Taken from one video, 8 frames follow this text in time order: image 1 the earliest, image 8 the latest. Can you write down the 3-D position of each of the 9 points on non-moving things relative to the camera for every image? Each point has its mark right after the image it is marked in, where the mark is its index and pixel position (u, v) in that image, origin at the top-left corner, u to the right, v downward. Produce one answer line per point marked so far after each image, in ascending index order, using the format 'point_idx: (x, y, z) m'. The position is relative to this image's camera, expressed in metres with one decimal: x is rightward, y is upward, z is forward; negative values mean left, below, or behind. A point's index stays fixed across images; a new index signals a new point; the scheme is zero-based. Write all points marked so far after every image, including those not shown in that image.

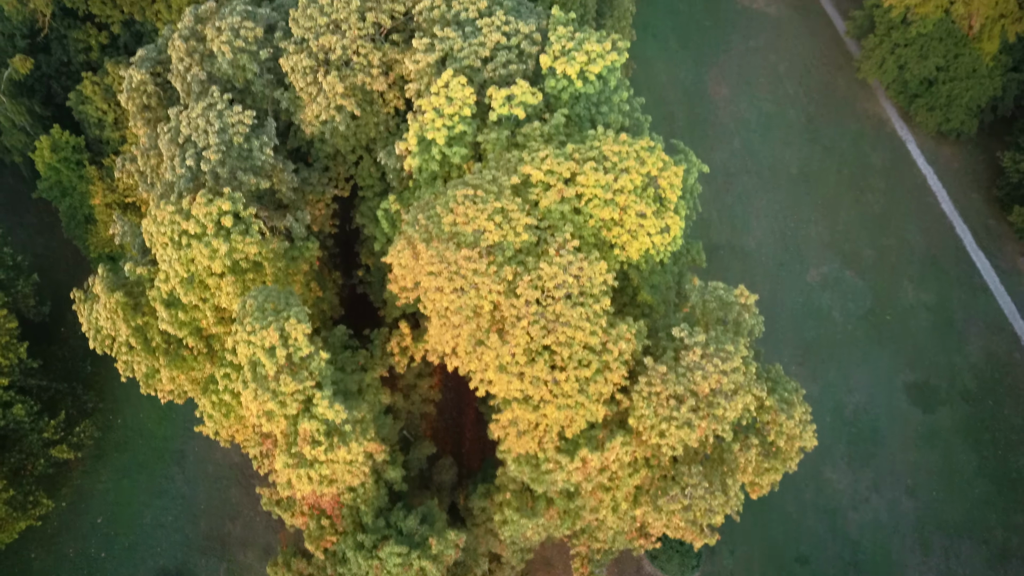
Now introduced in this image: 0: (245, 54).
0: (-7.3, +6.3, +16.9) m
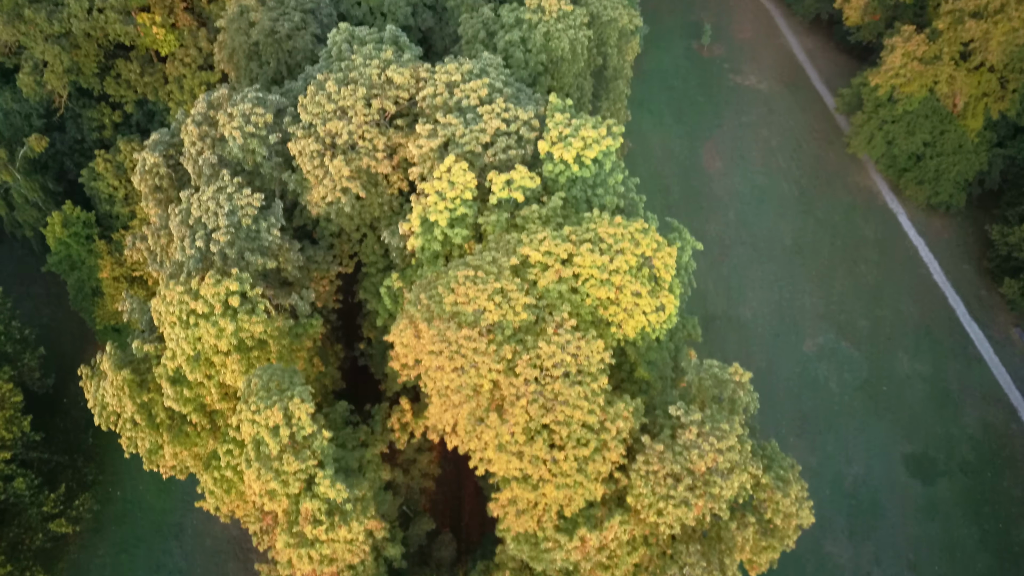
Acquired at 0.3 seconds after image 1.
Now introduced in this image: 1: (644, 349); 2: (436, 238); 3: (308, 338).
0: (-7.3, +4.2, +17.8) m
1: (+3.6, -1.6, +16.9) m
2: (-2.1, +1.4, +17.1) m
3: (-5.7, -1.4, +17.5) m
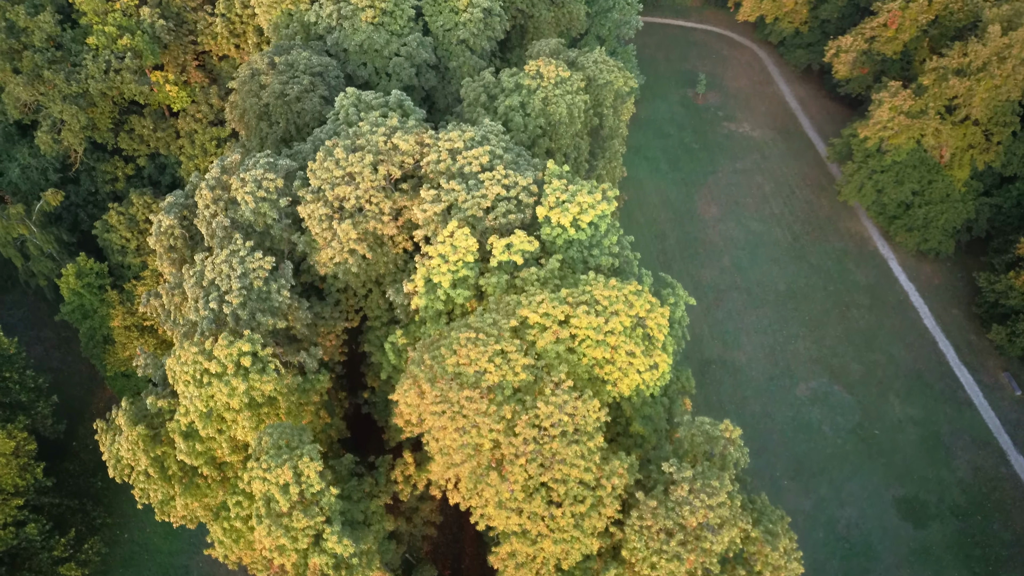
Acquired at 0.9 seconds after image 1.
0: (-7.3, +2.5, +18.8) m
1: (+3.6, -3.2, +17.6) m
2: (-2.1, -0.3, +17.9) m
3: (-5.7, -3.1, +18.3) m
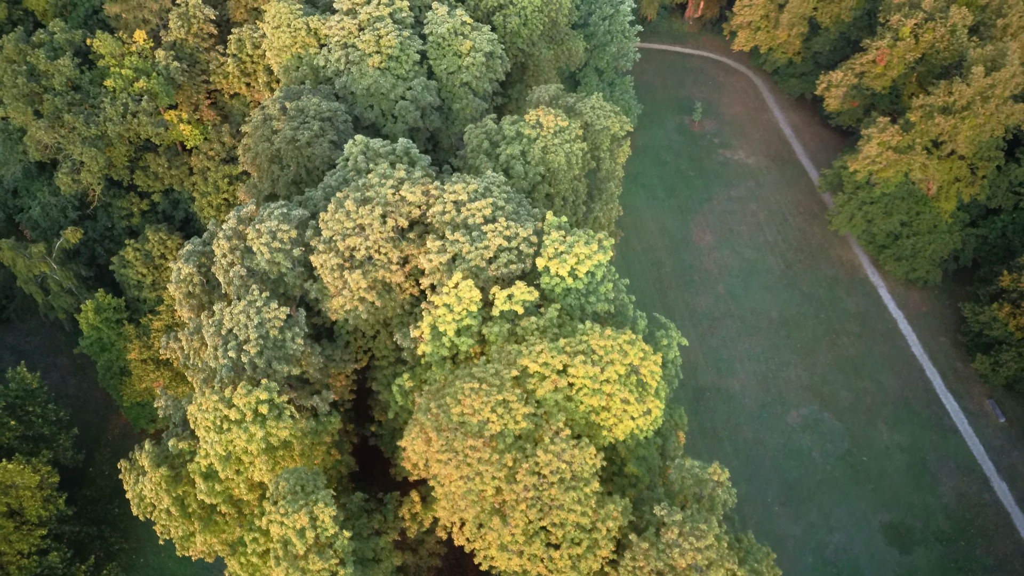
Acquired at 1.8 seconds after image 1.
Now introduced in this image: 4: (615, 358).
0: (-7.3, +1.1, +19.9) m
1: (+3.6, -4.7, +18.7) m
2: (-2.1, -1.7, +19.0) m
3: (-5.7, -4.5, +19.3) m
4: (+2.9, -2.0, +17.6) m
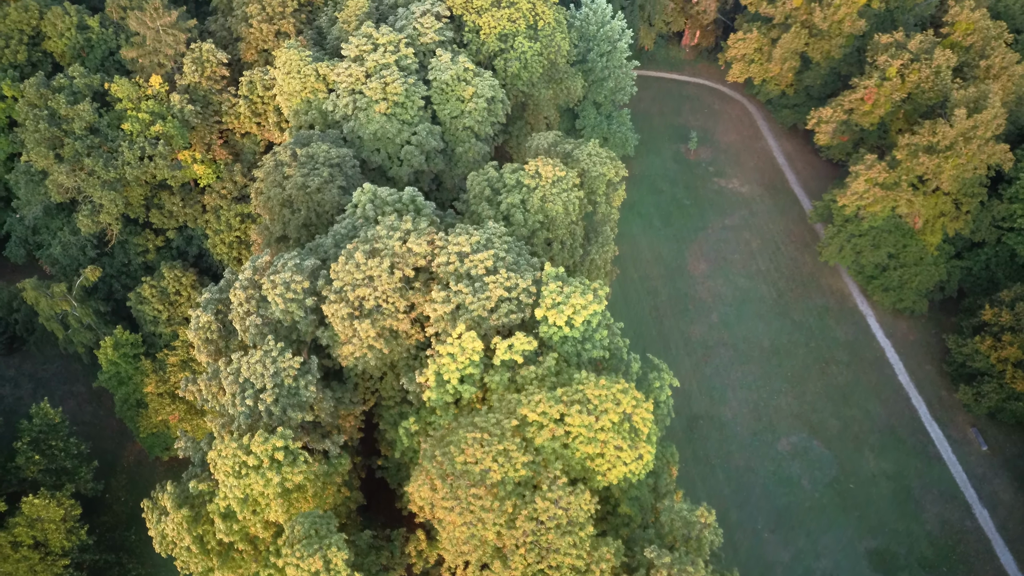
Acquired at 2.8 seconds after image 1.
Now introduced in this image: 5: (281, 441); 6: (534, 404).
0: (-7.3, -0.5, +21.0) m
1: (+3.6, -6.3, +19.9) m
2: (-2.1, -3.3, +20.1) m
3: (-5.7, -6.1, +20.5) m
4: (+2.9, -3.6, +18.8) m
5: (-6.9, -4.5, +18.6) m
6: (+0.7, -3.5, +18.8) m
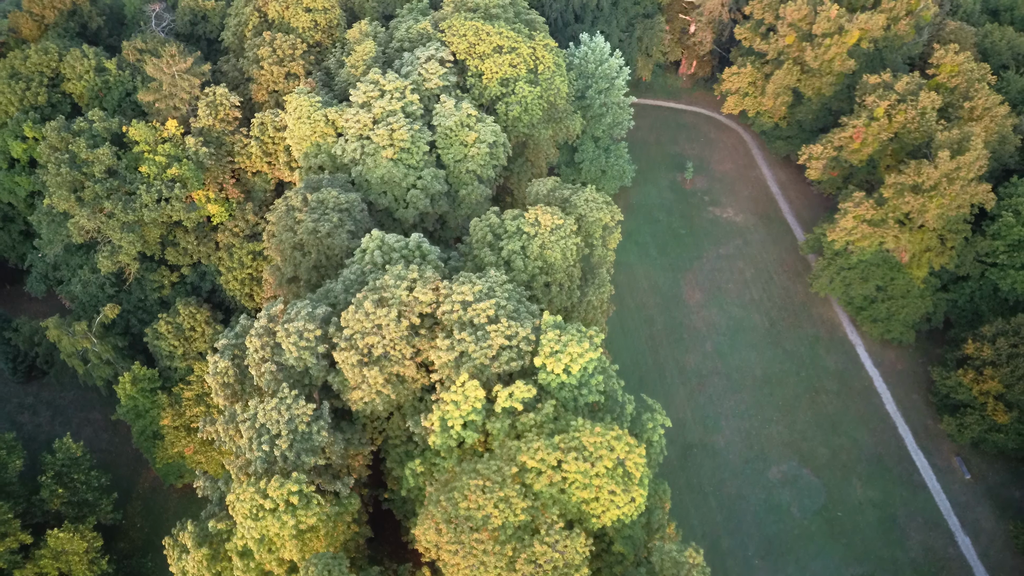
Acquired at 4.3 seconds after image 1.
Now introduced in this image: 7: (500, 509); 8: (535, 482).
0: (-7.3, -2.2, +22.3) m
1: (+3.6, -8.0, +21.1) m
2: (-2.0, -5.1, +21.4) m
3: (-5.7, -7.8, +21.7) m
4: (+2.9, -5.3, +20.0) m
5: (-6.9, -6.2, +19.9) m
6: (+0.7, -5.2, +20.1) m
7: (-0.3, -6.7, +19.2) m
8: (+0.7, -6.1, +19.9) m
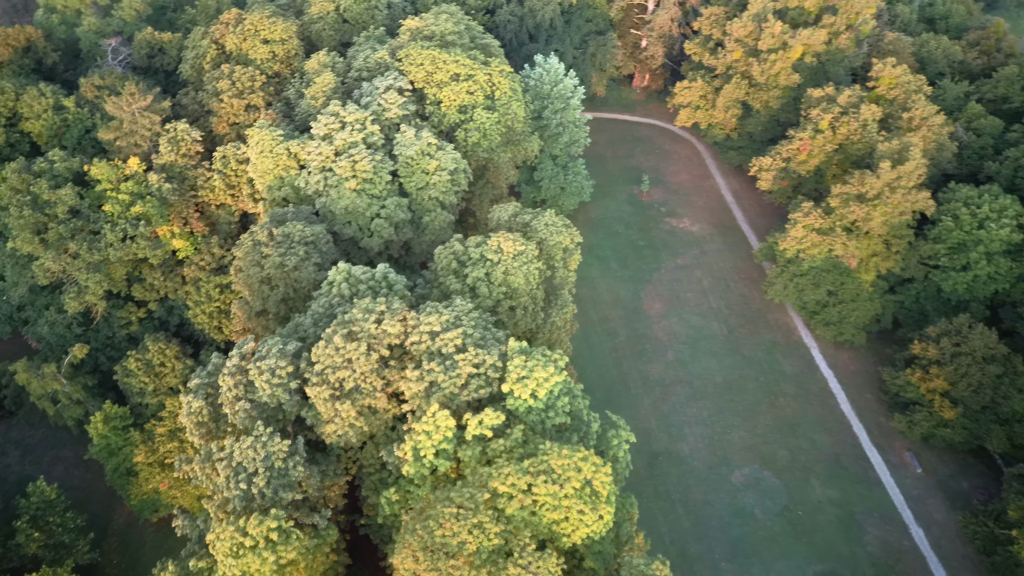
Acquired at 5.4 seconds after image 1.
0: (-8.4, -3.6, +22.8) m
1: (+2.7, -9.0, +22.0) m
2: (-3.1, -6.2, +22.1) m
3: (-6.6, -9.2, +22.3) m
4: (+2.0, -6.3, +21.0) m
5: (-7.7, -7.6, +20.4) m
6: (-0.3, -6.3, +20.9) m
7: (-1.2, -7.8, +20.0) m
8: (-0.2, -7.2, +20.7) m
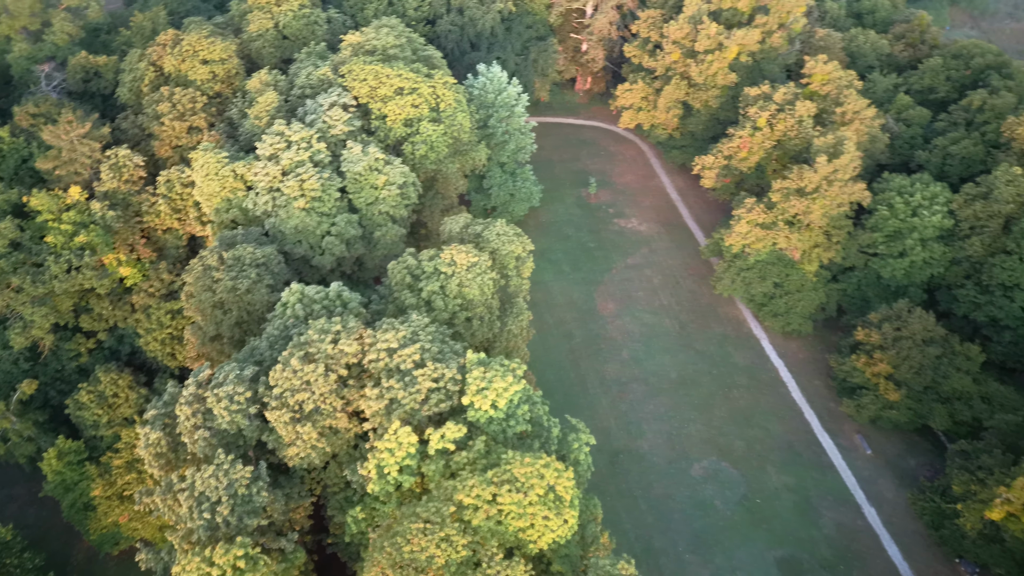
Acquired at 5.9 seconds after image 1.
0: (-9.9, -4.6, +22.7) m
1: (+1.6, -9.3, +22.6) m
2: (-4.3, -6.9, +22.3) m
3: (-7.7, -10.0, +22.3) m
4: (+0.7, -6.7, +21.5) m
5: (-8.8, -8.5, +20.4) m
6: (-1.5, -6.8, +21.3) m
7: (-2.3, -8.4, +20.3) m
8: (-1.3, -7.7, +21.1) m
